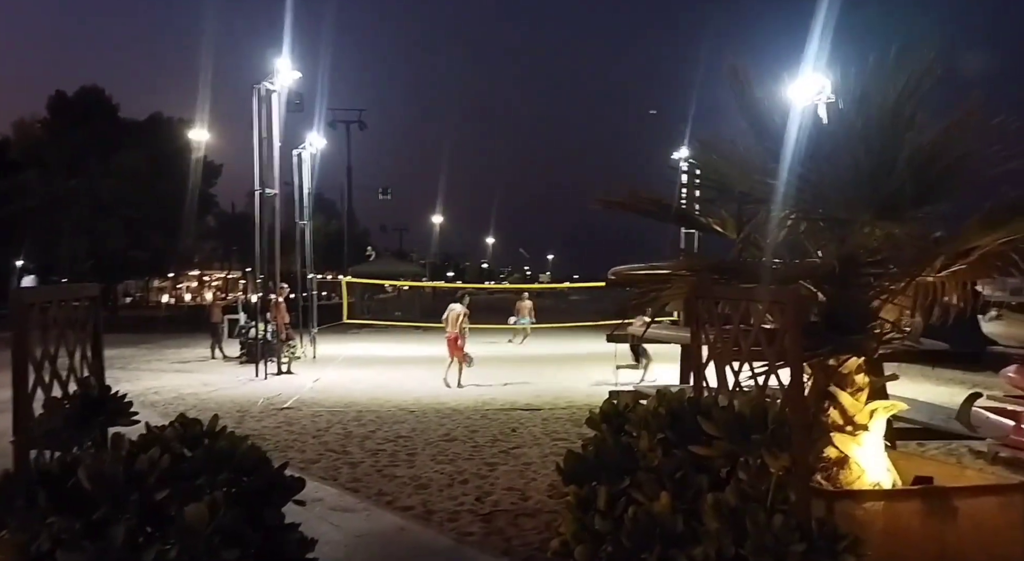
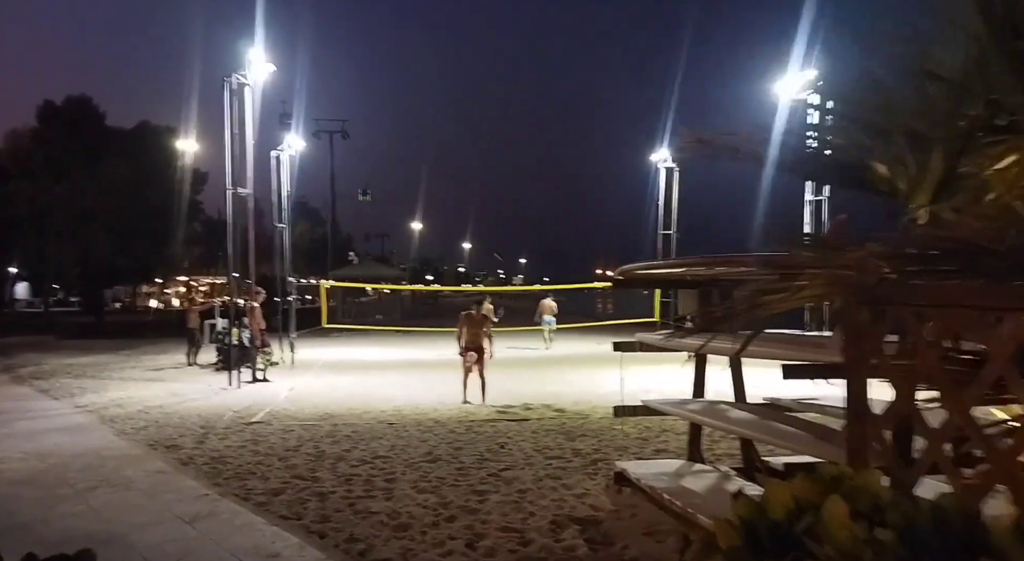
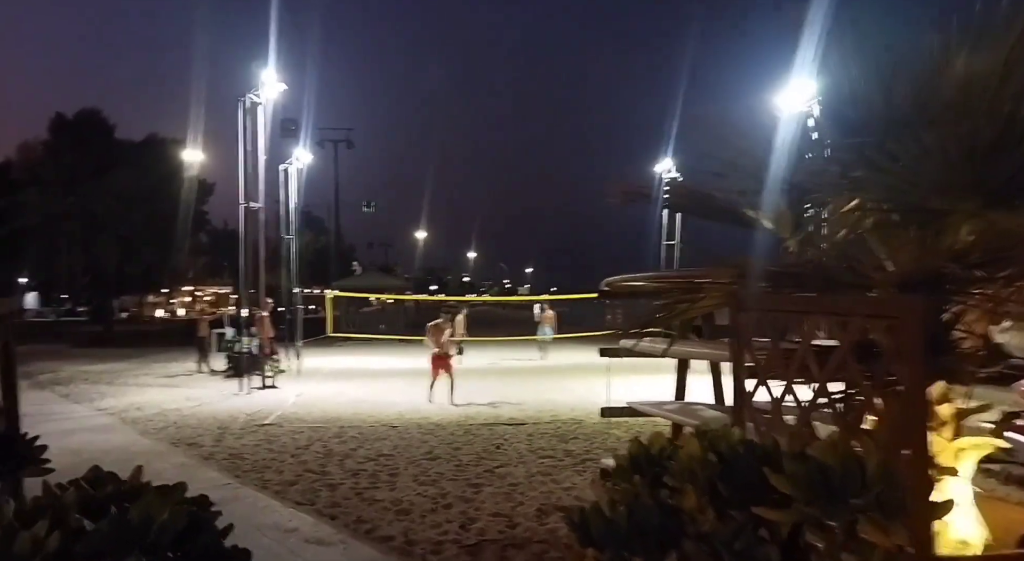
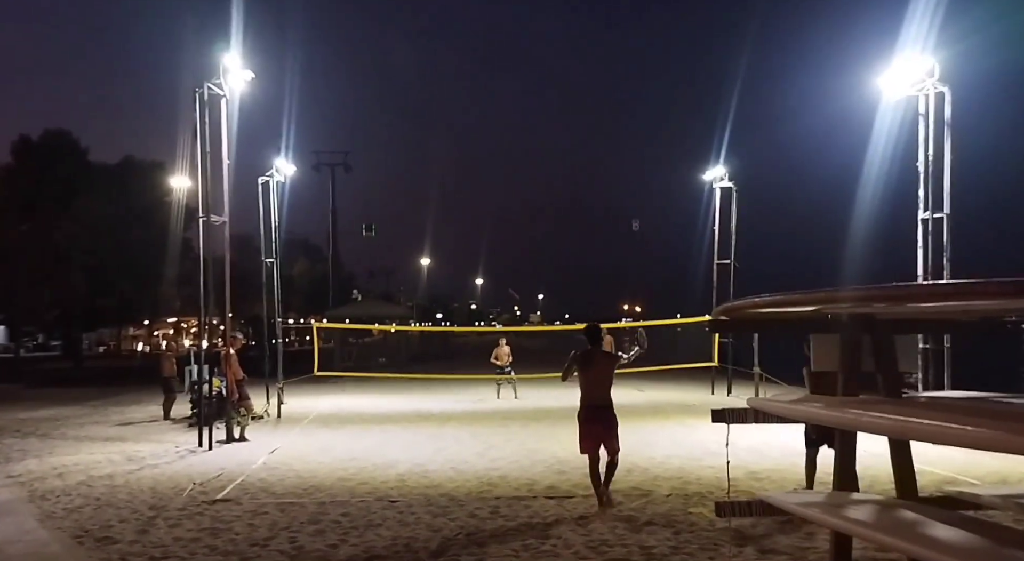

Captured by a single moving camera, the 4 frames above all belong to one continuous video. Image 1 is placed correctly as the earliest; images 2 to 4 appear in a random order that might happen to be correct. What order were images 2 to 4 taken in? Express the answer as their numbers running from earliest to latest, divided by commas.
3, 2, 4
